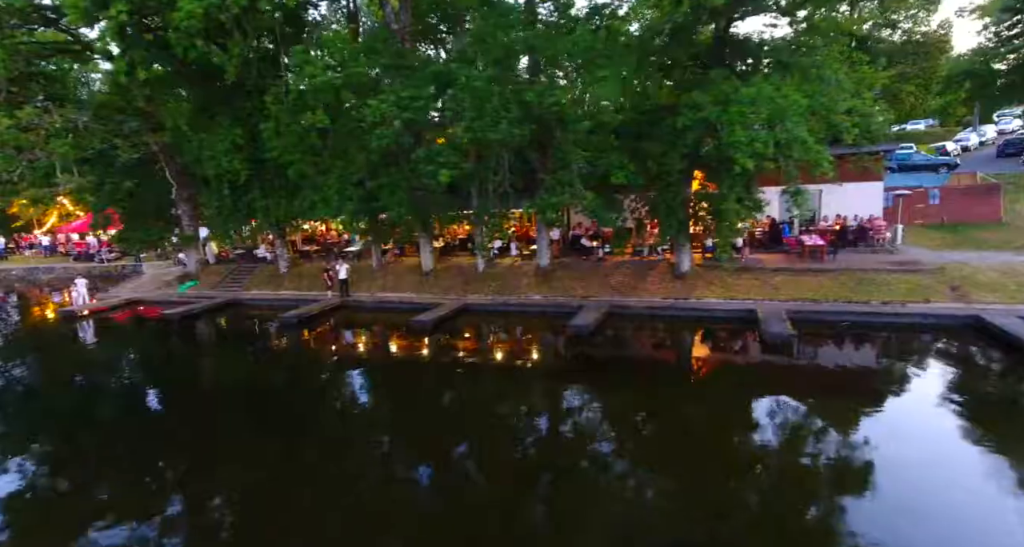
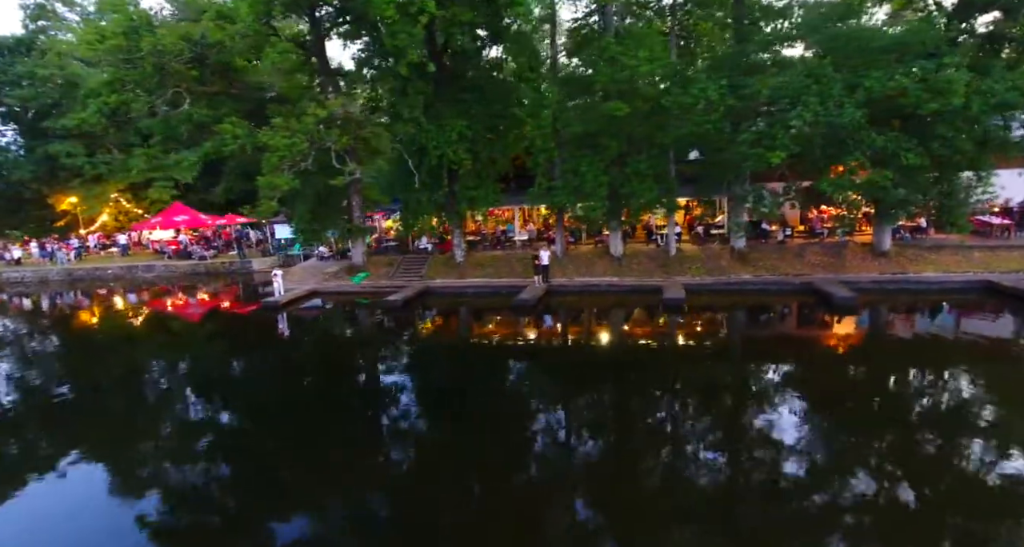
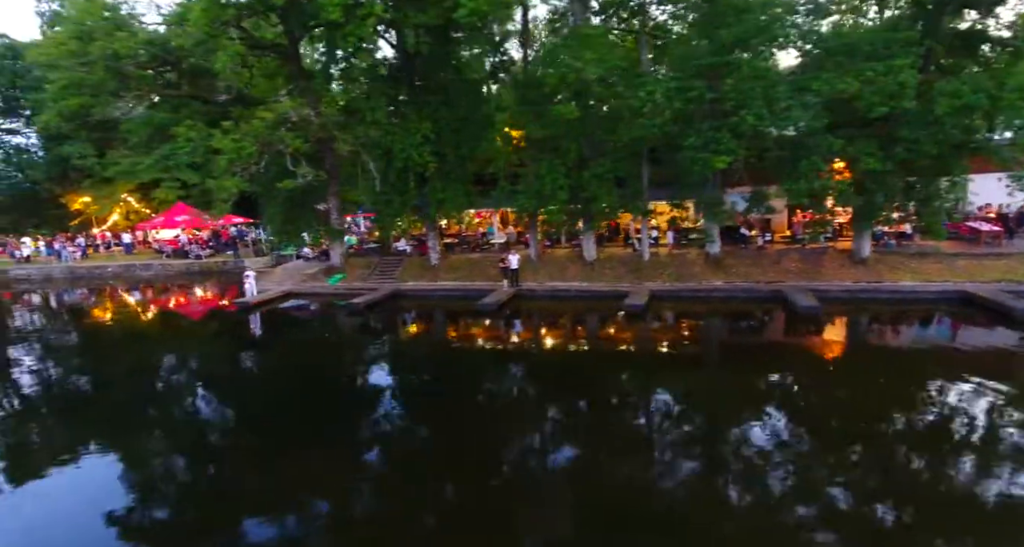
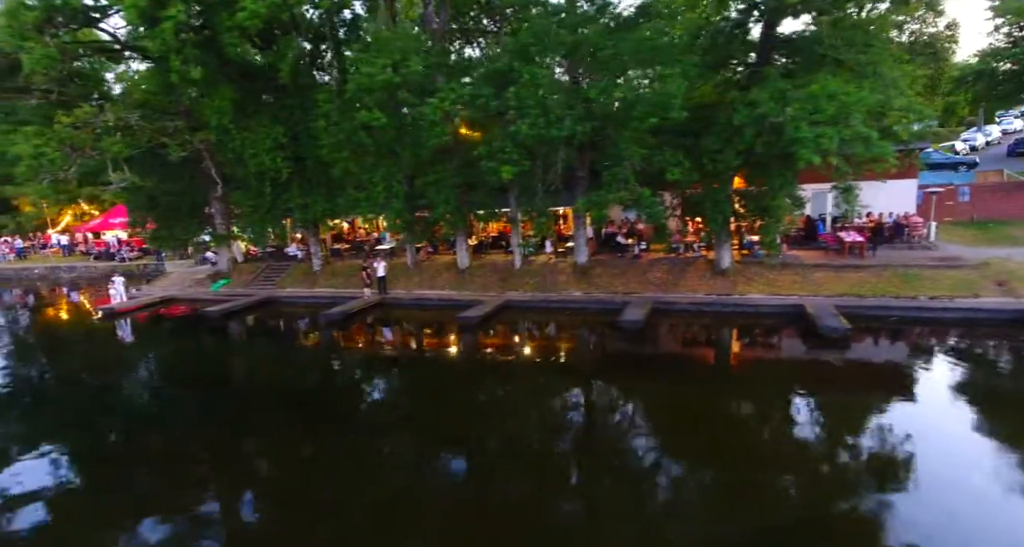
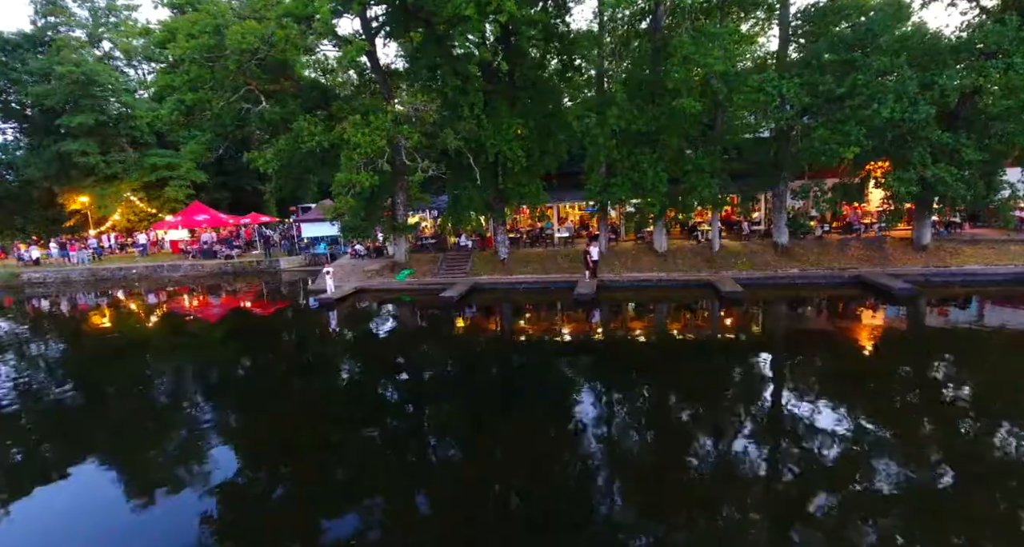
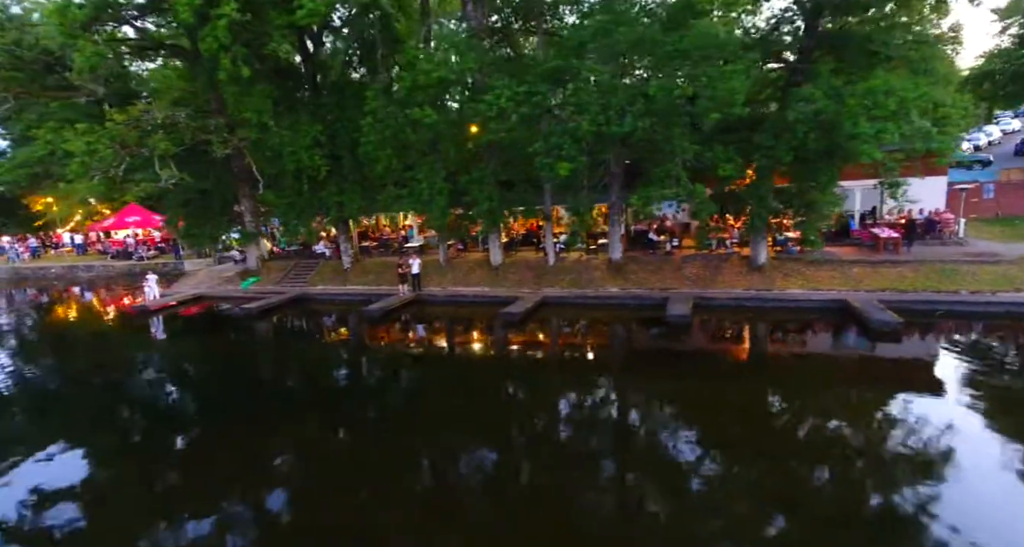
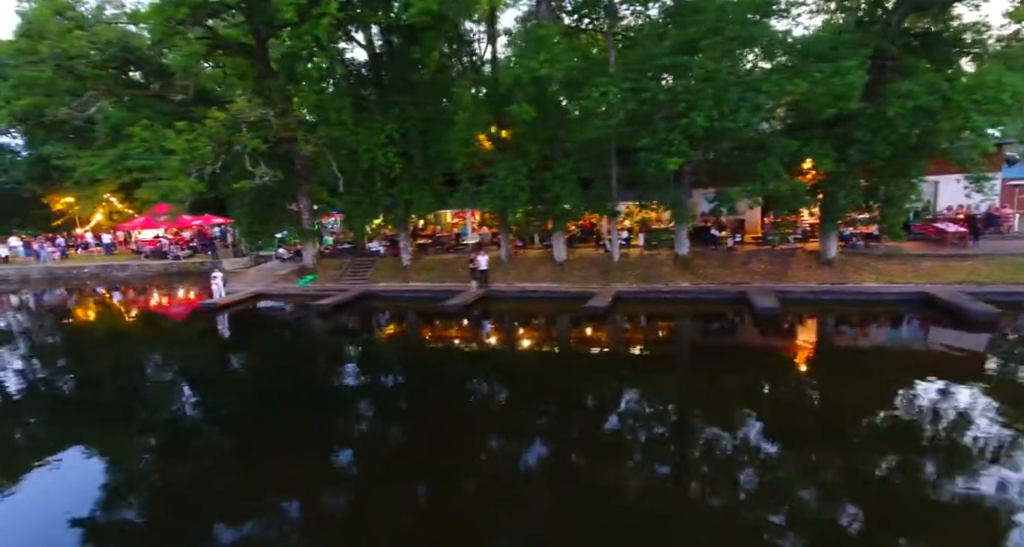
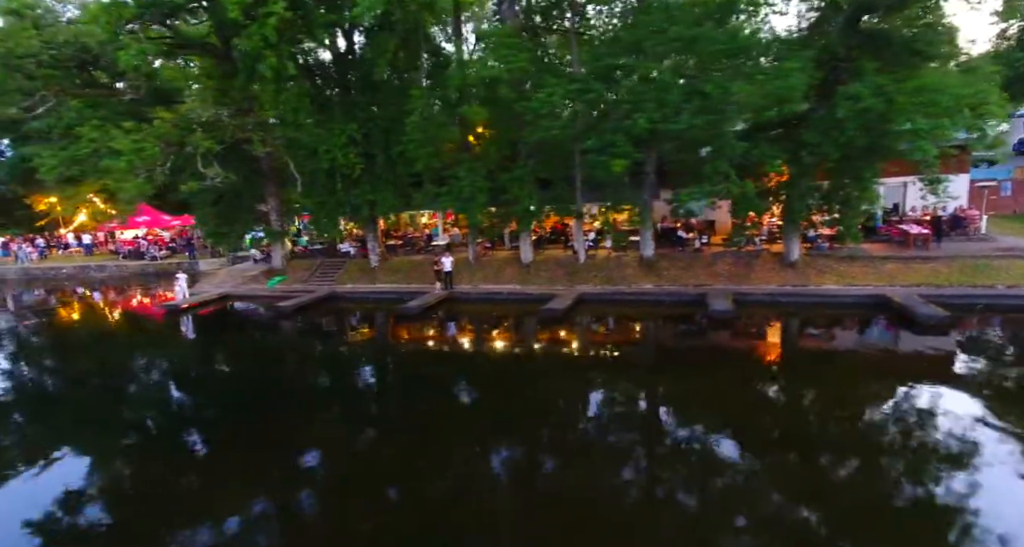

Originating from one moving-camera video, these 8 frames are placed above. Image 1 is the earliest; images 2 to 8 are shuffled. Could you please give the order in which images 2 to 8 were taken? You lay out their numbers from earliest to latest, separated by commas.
4, 6, 8, 7, 3, 2, 5
